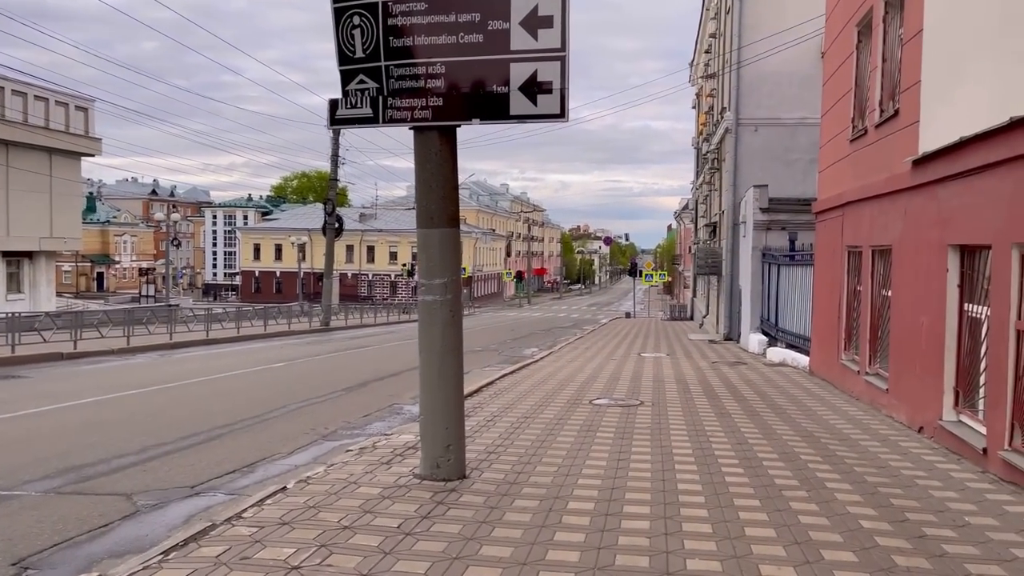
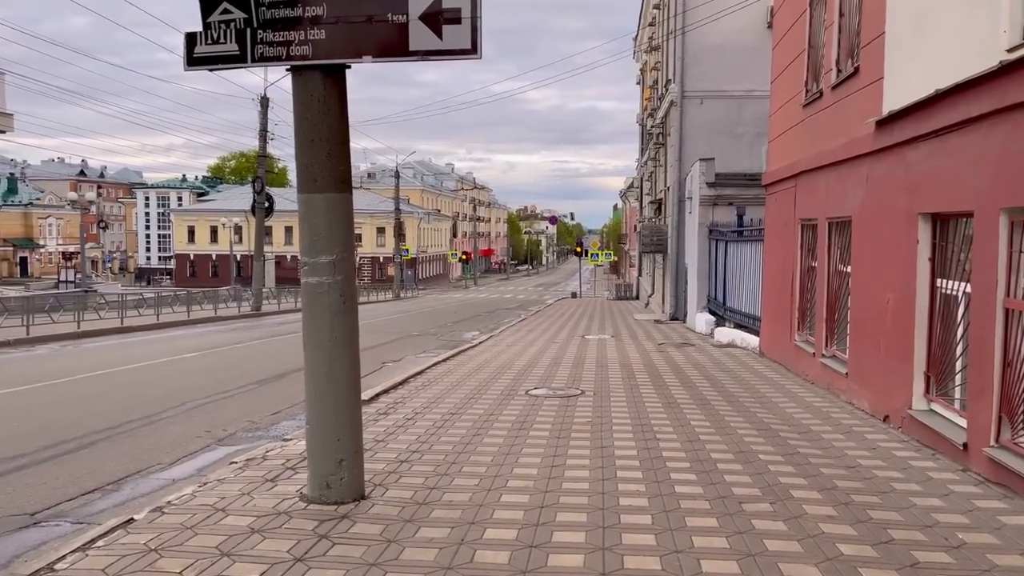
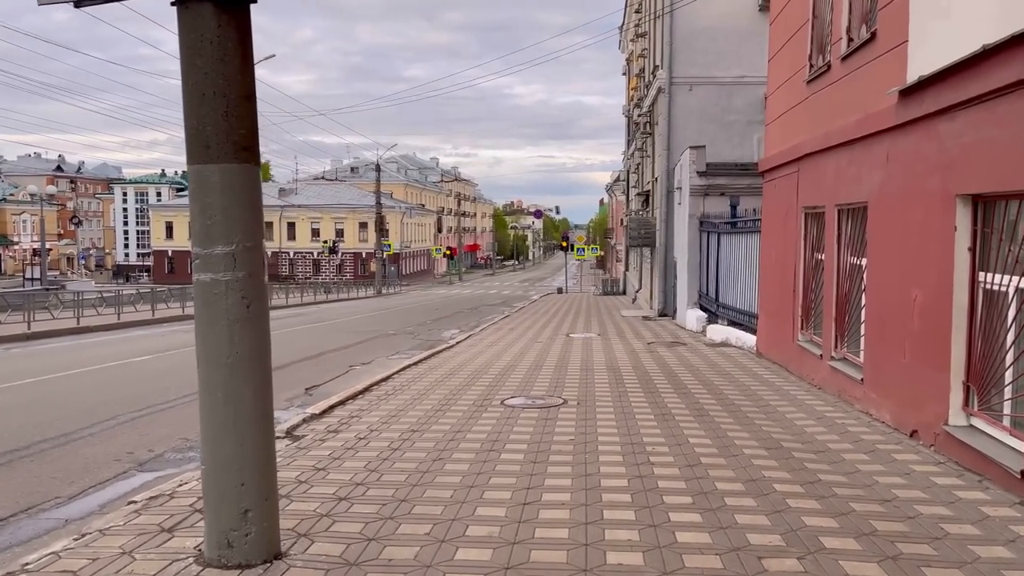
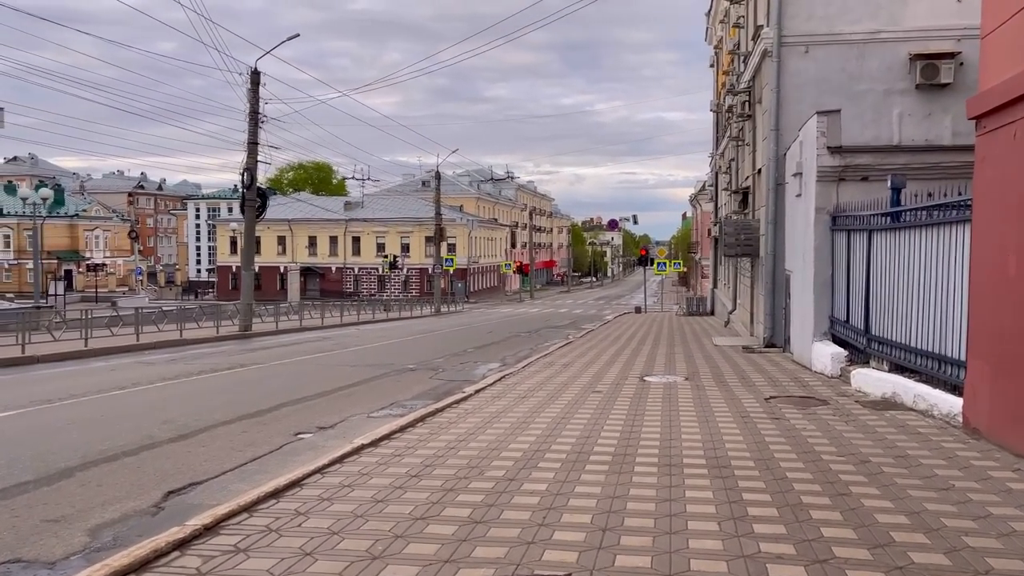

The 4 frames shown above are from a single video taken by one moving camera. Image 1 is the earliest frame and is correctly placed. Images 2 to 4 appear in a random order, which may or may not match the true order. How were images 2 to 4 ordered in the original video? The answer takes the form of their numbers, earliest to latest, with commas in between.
2, 3, 4
